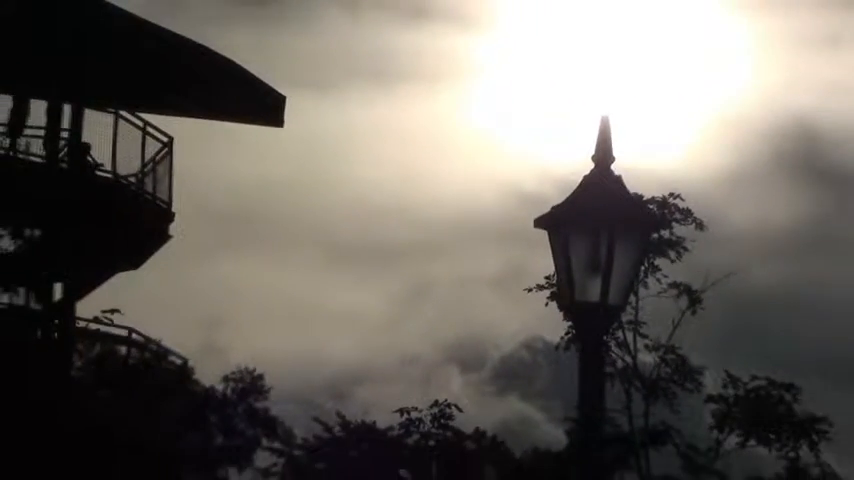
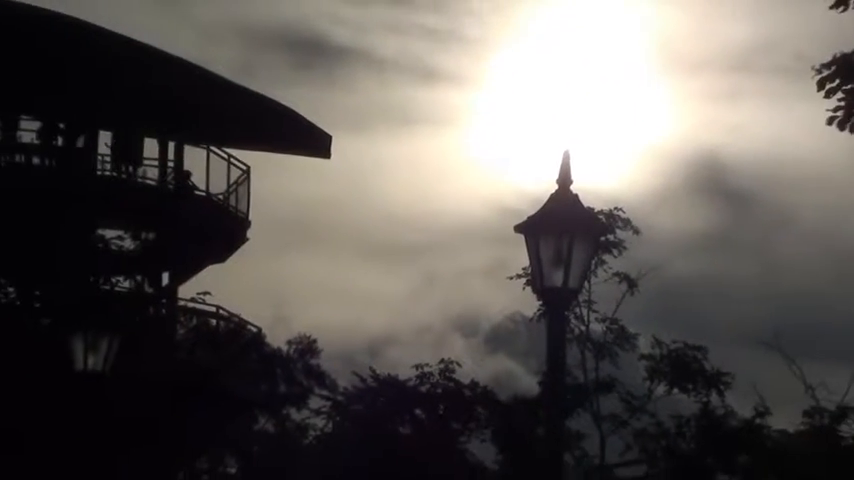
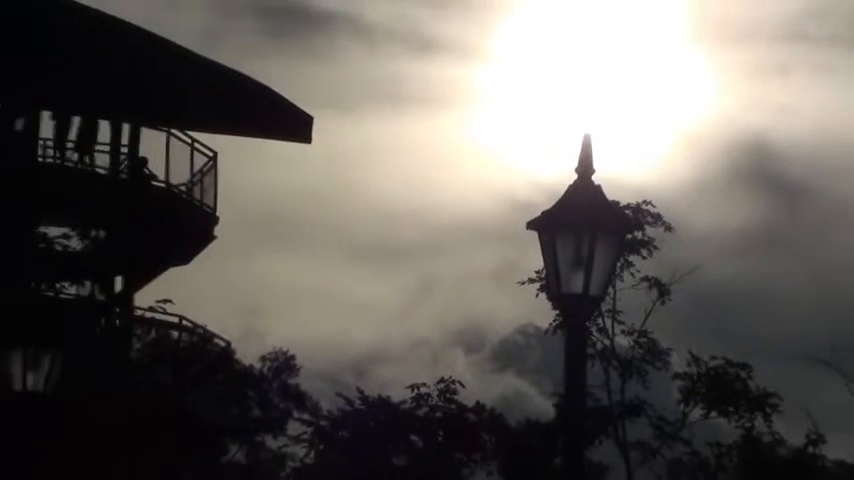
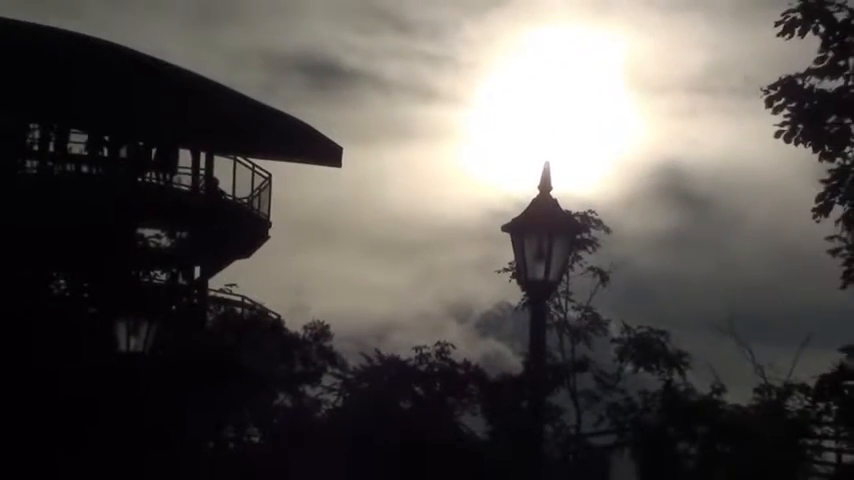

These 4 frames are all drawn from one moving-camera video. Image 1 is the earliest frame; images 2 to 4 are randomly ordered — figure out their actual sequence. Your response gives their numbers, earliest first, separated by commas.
3, 2, 4
